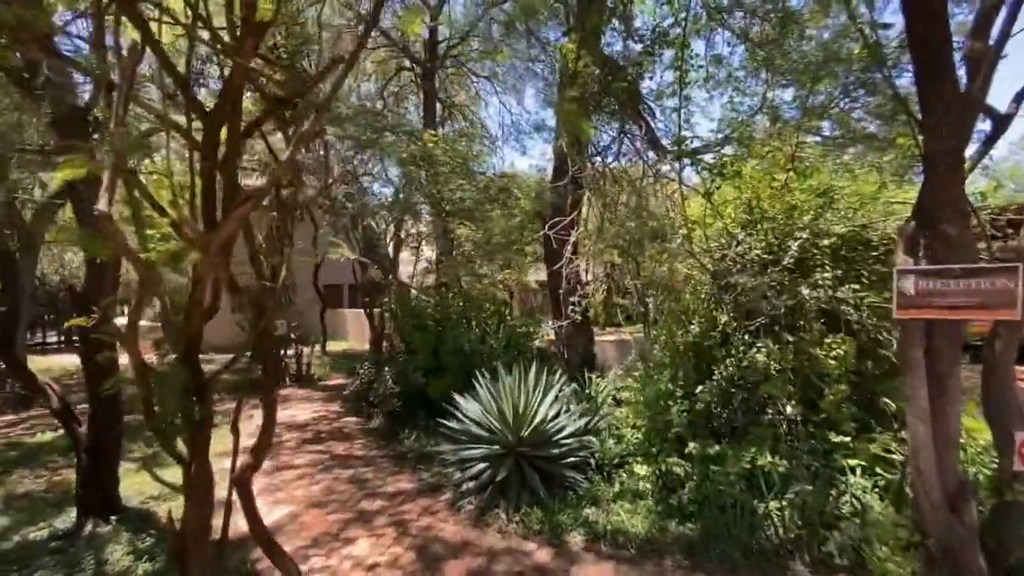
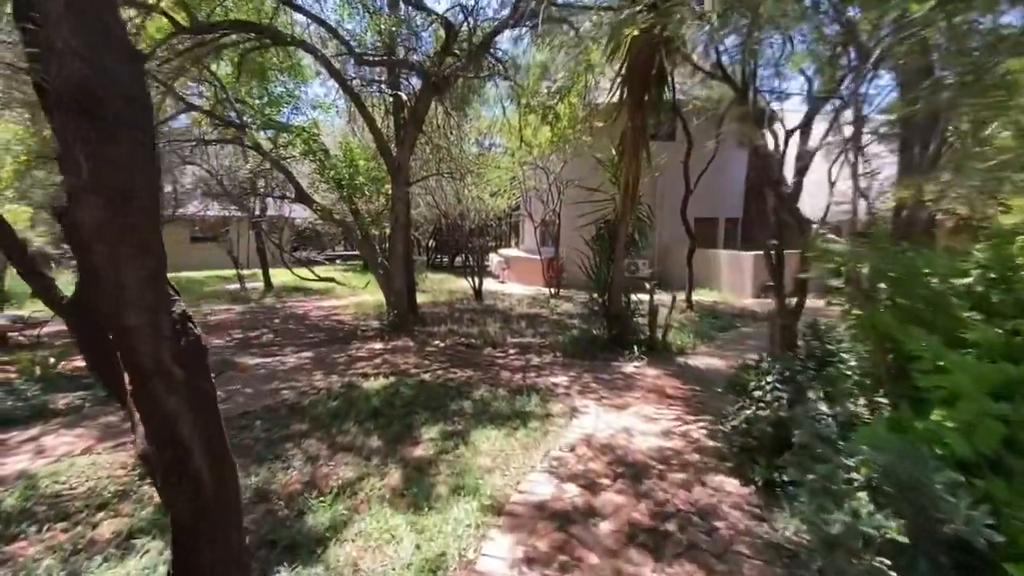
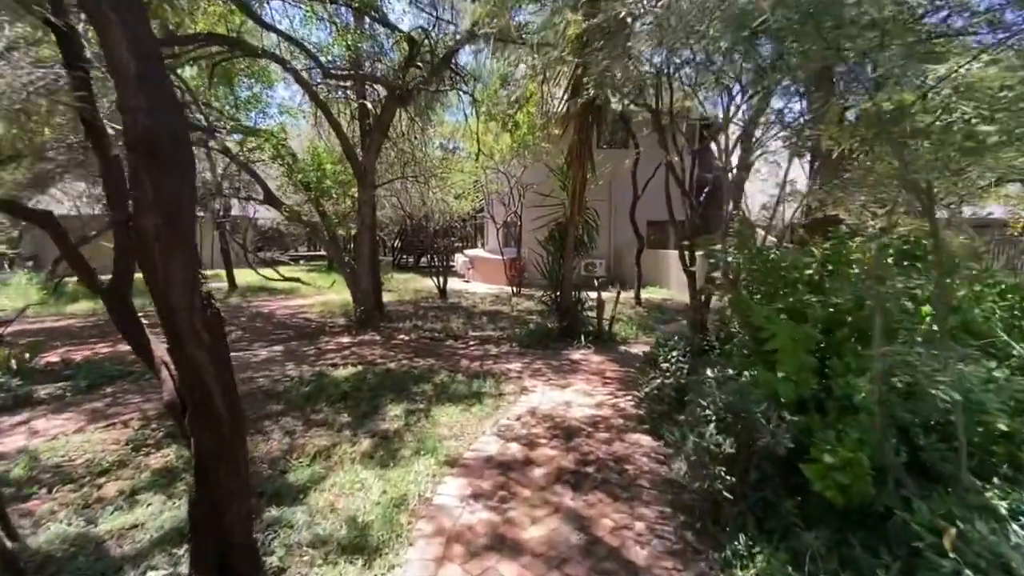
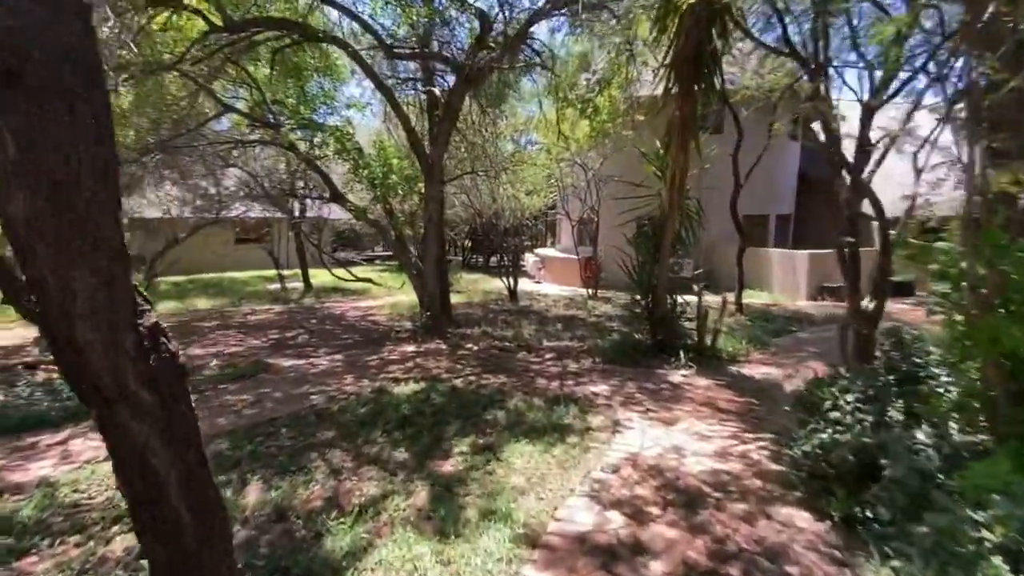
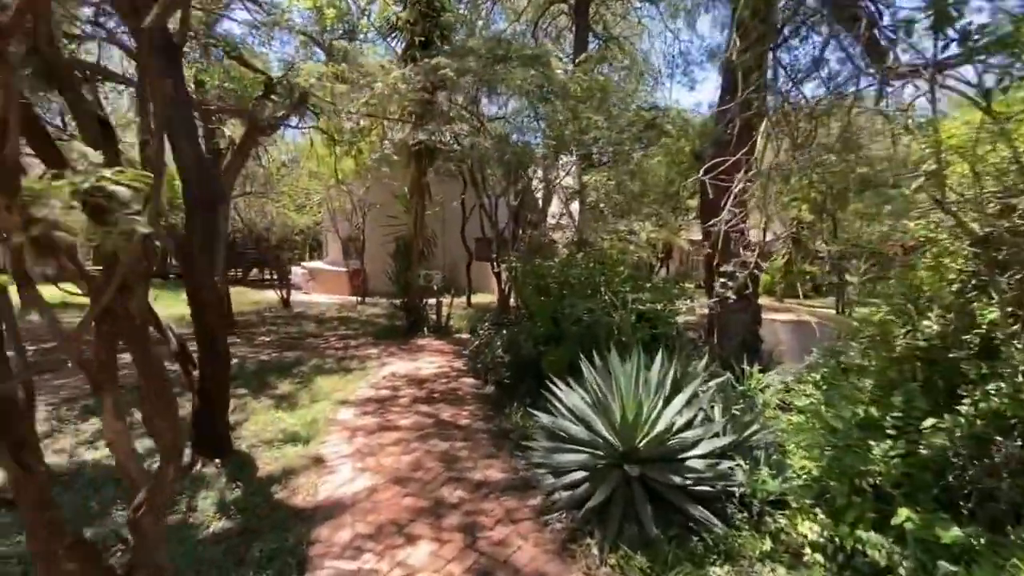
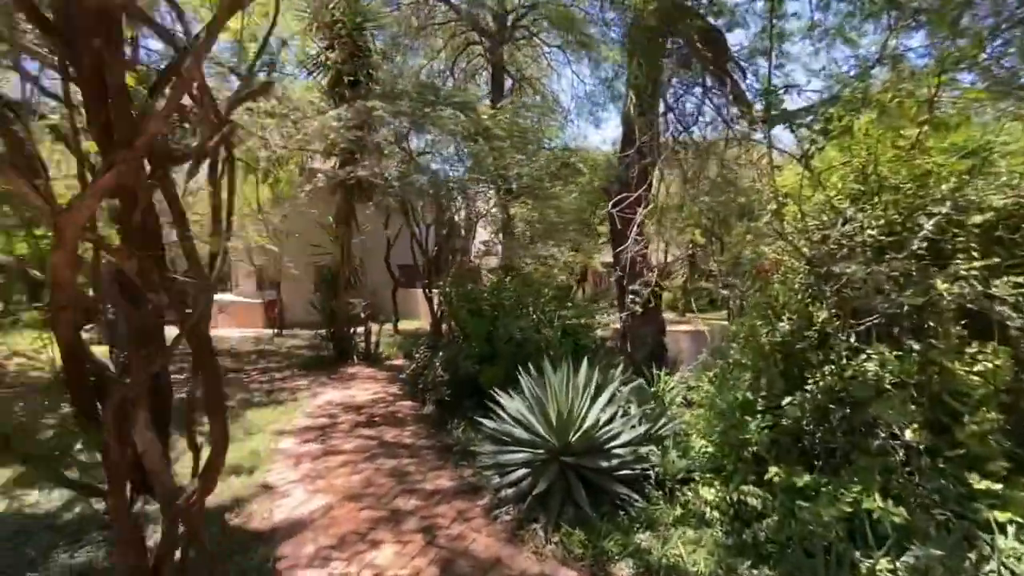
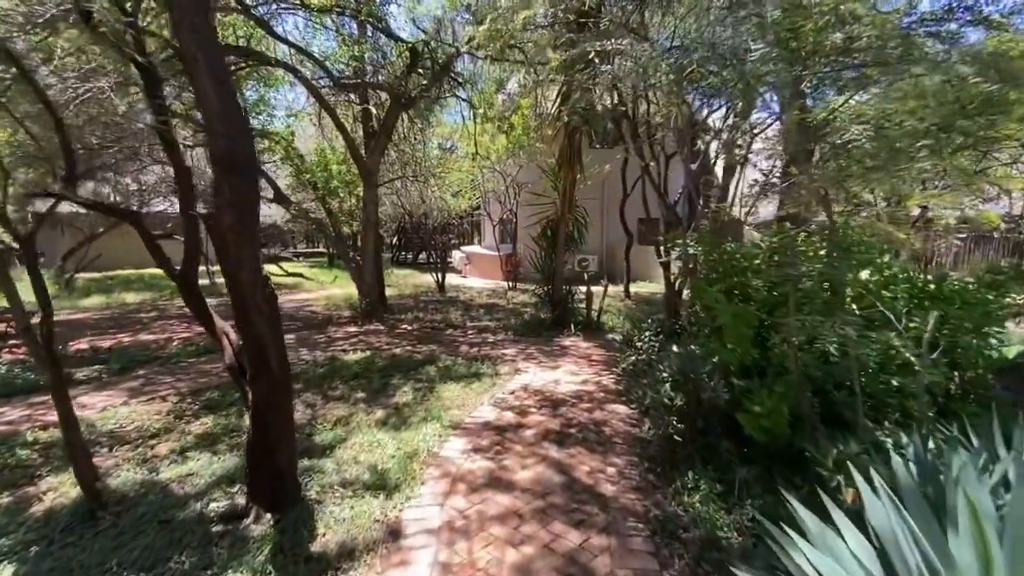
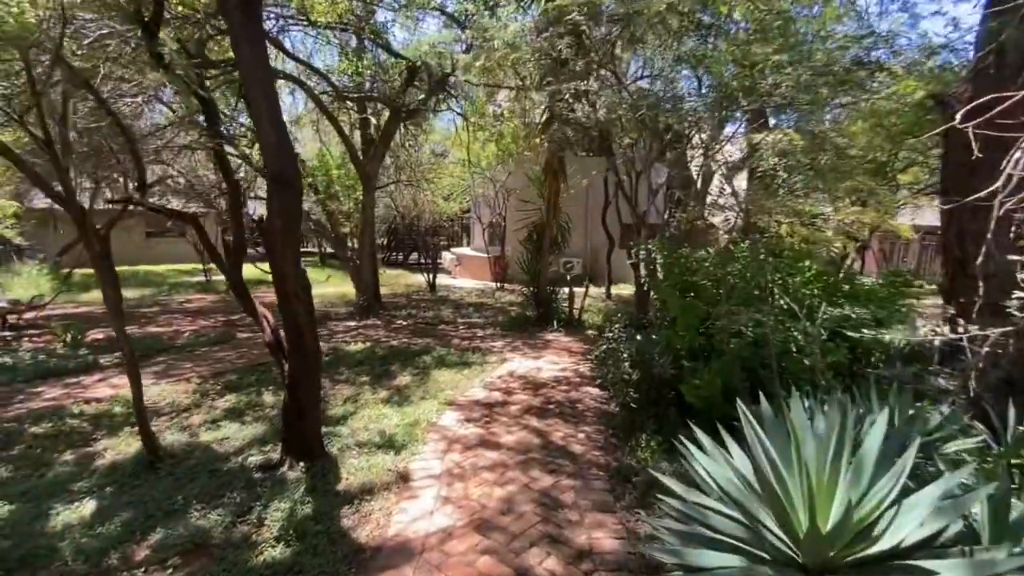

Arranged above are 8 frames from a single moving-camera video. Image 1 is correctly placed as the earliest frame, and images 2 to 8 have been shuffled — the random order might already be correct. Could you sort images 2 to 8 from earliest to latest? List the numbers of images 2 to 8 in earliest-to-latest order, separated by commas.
6, 5, 8, 7, 3, 2, 4
